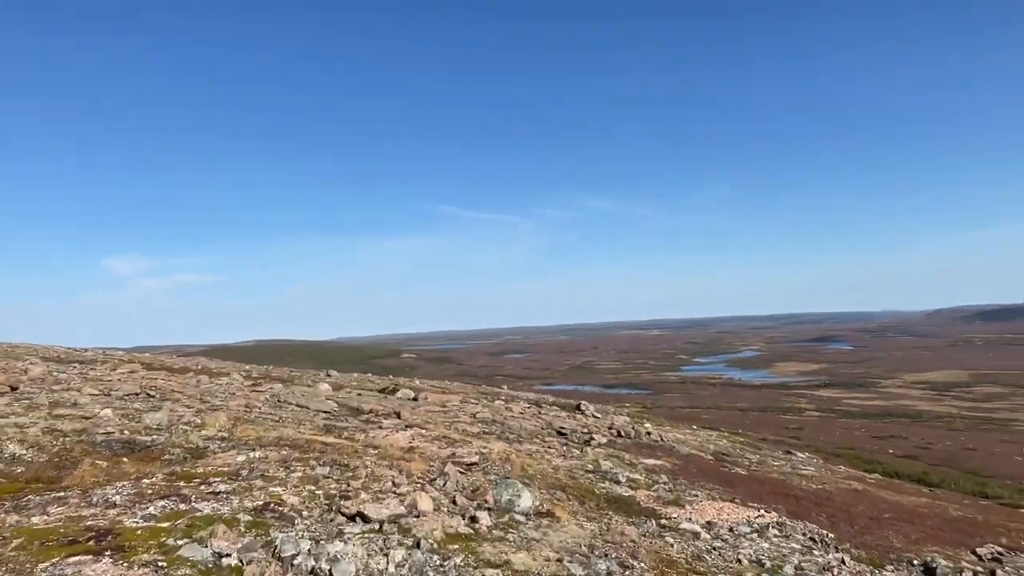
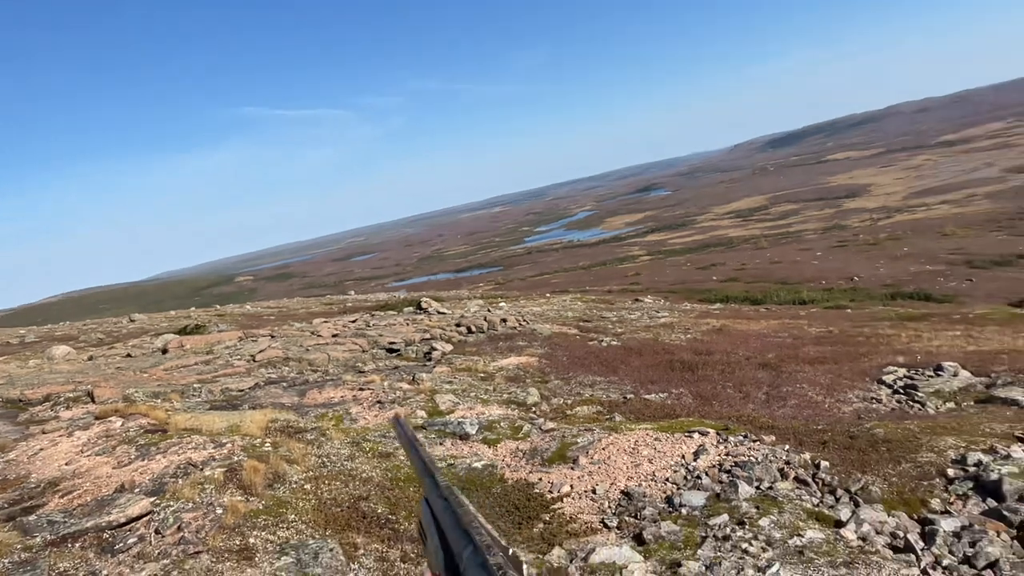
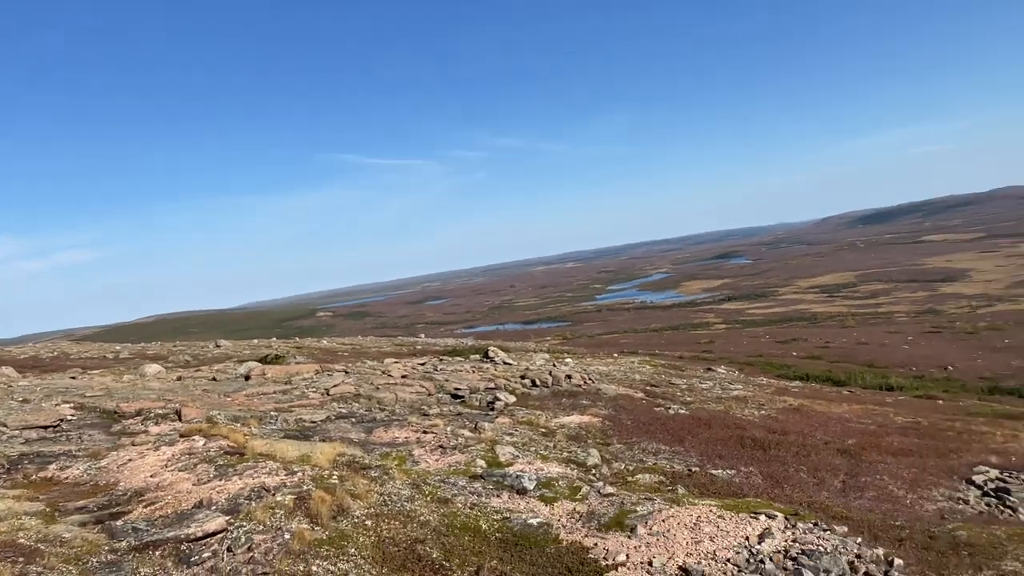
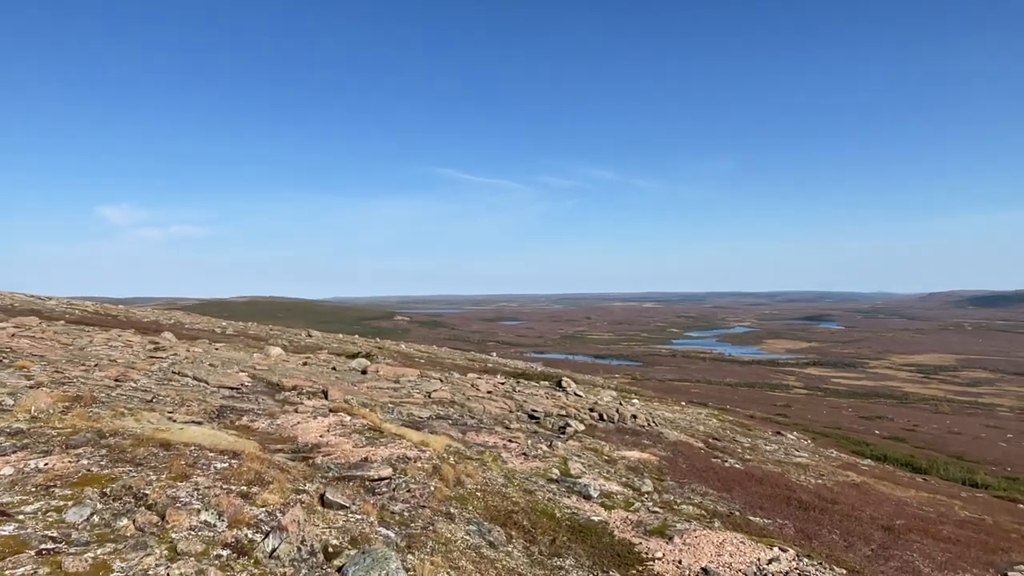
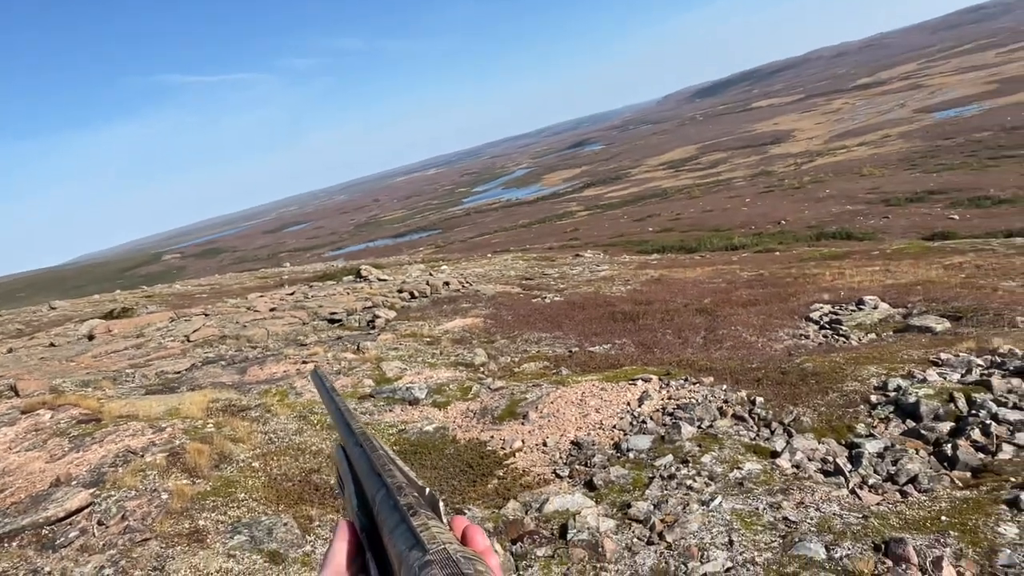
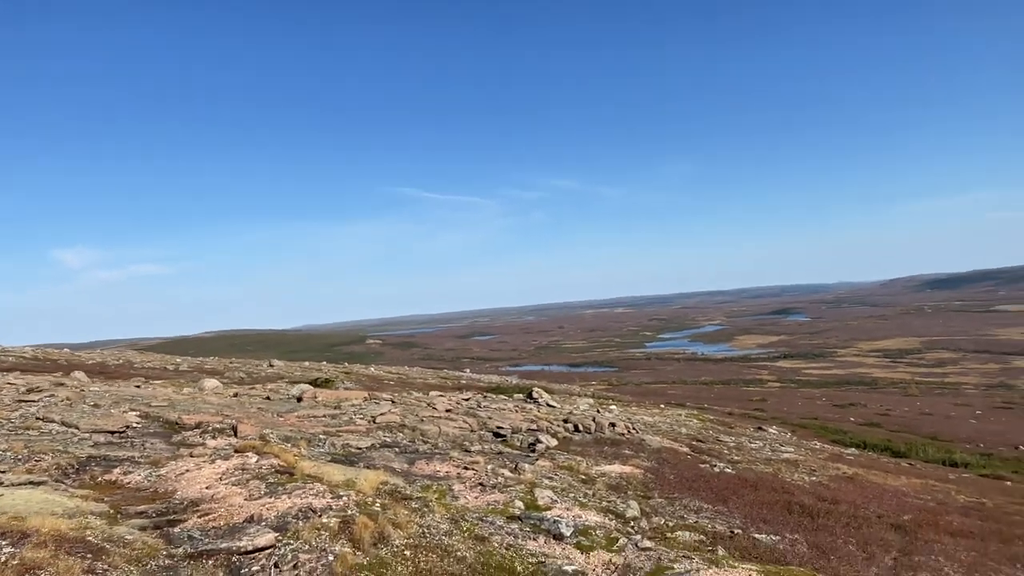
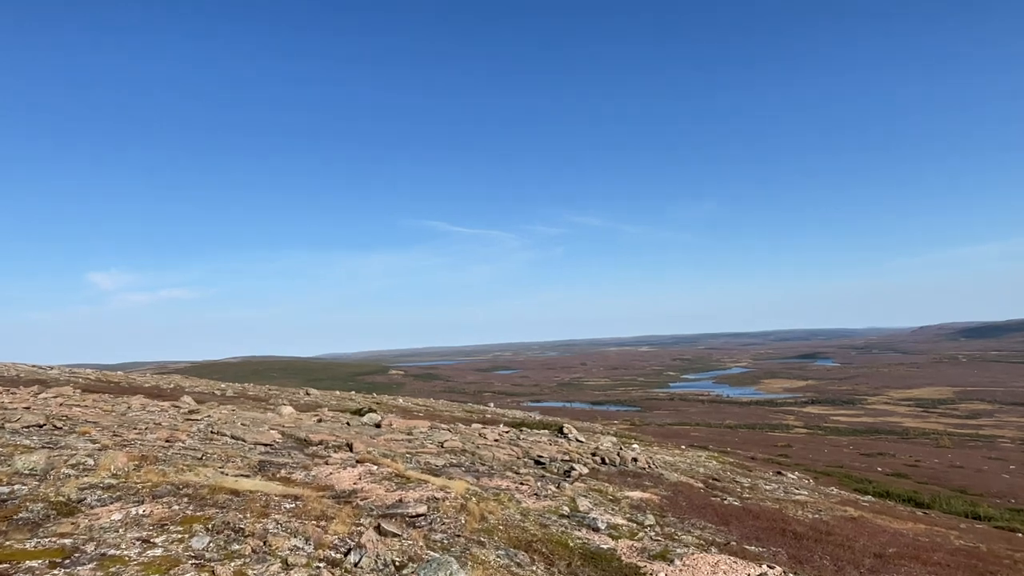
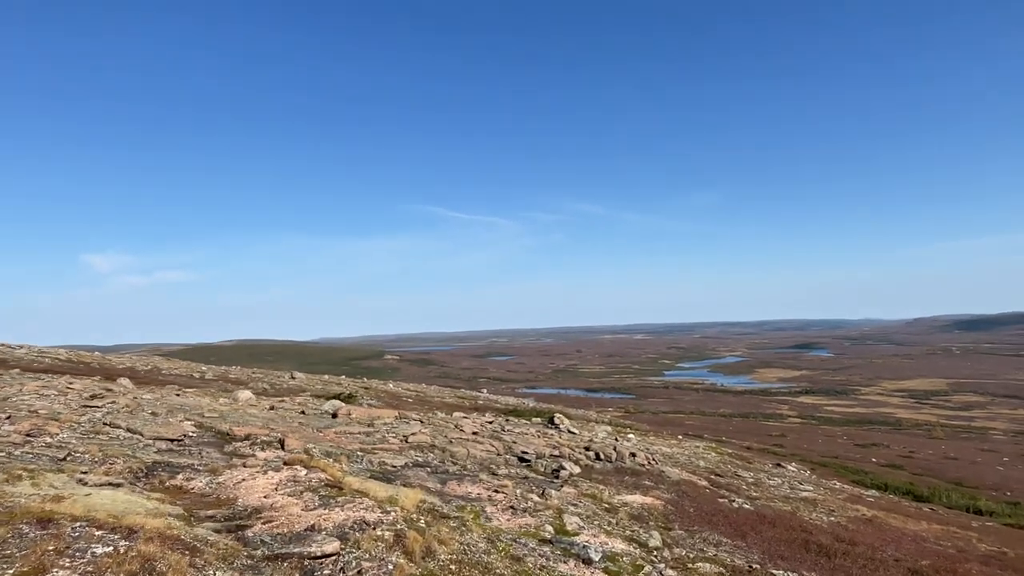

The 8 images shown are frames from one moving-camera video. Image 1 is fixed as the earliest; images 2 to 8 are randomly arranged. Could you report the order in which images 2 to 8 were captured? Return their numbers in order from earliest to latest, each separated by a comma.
7, 4, 8, 6, 3, 2, 5
